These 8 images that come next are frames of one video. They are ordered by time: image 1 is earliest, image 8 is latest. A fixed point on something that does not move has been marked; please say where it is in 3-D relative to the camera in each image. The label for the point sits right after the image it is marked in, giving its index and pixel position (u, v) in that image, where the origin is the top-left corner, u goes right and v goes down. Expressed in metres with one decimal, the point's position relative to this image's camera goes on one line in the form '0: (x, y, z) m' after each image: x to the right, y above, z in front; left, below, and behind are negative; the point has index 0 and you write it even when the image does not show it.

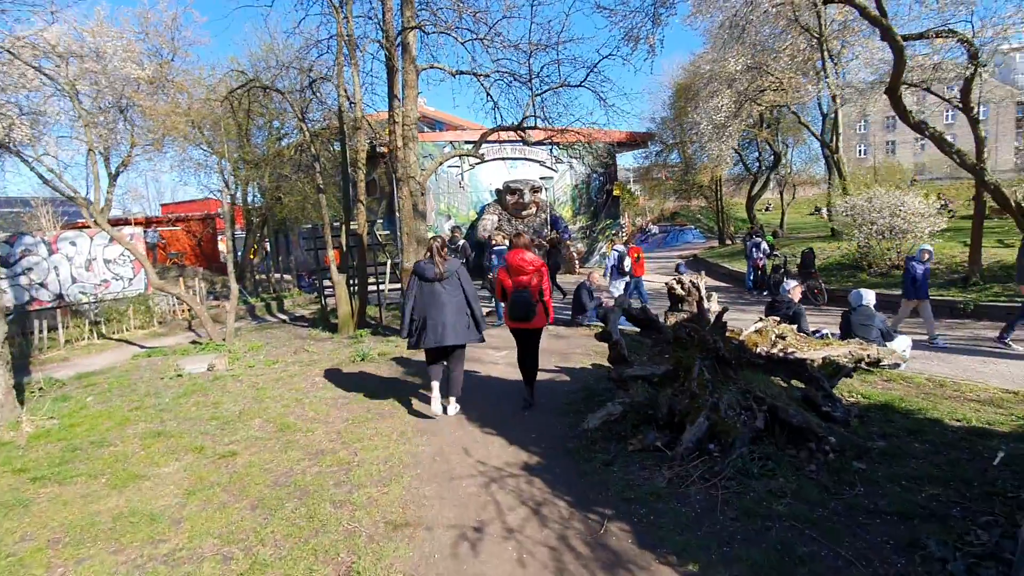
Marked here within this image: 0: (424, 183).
0: (-1.5, +1.8, +8.9) m
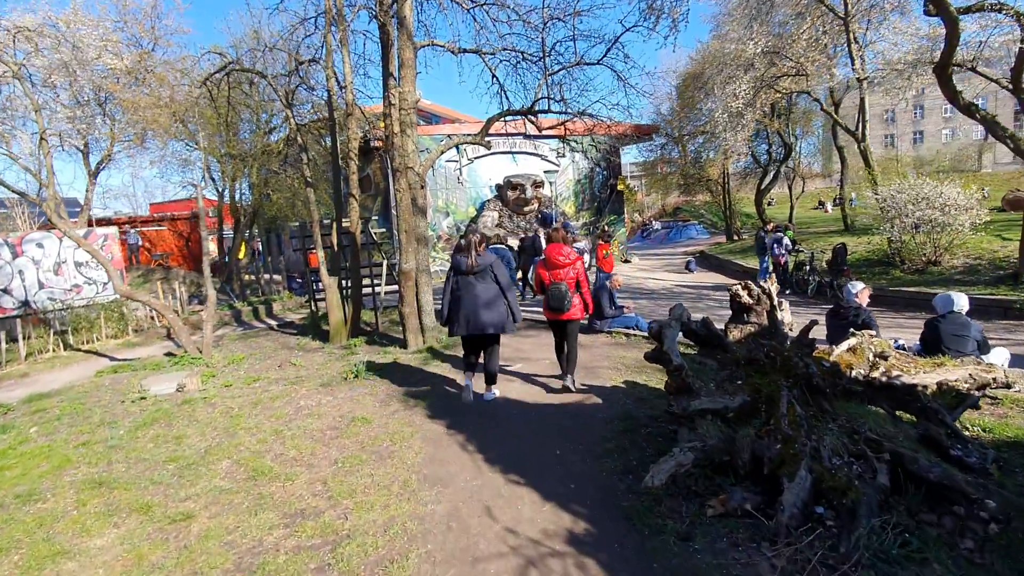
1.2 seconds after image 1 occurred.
0: (-1.4, +1.7, +7.9) m
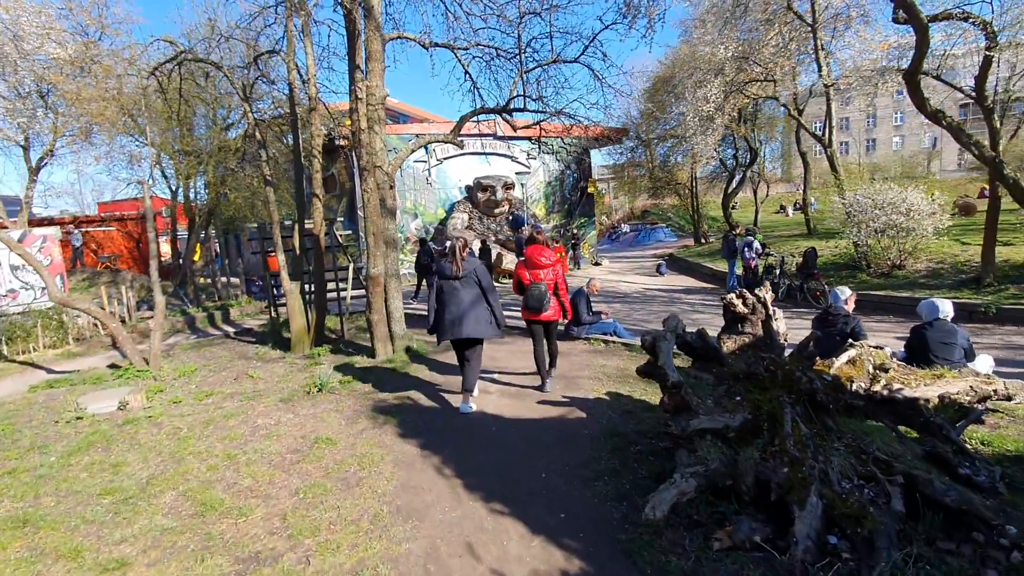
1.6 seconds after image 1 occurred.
0: (-1.7, +1.6, +7.5) m
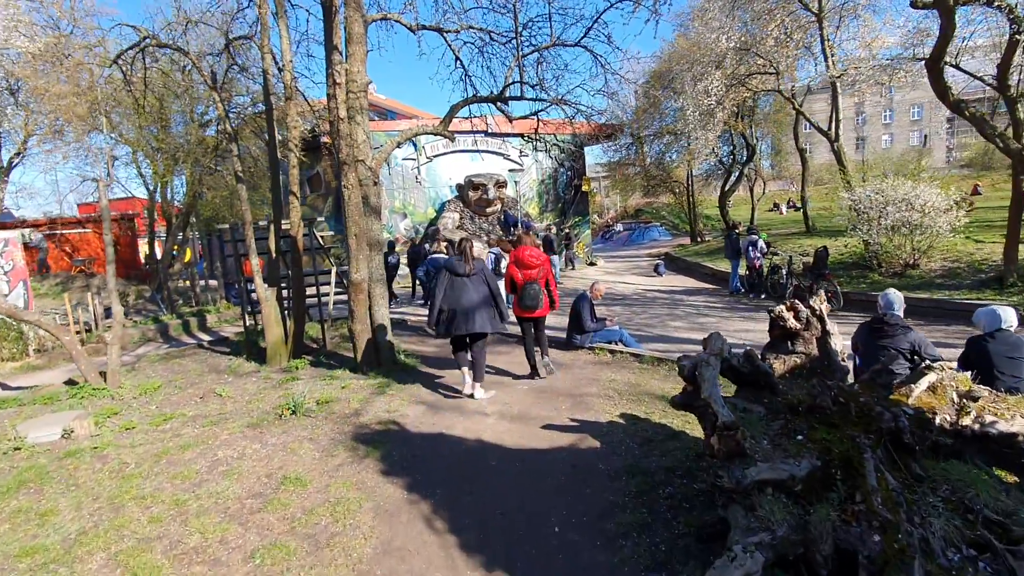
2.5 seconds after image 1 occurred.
0: (-1.8, +1.6, +6.8) m
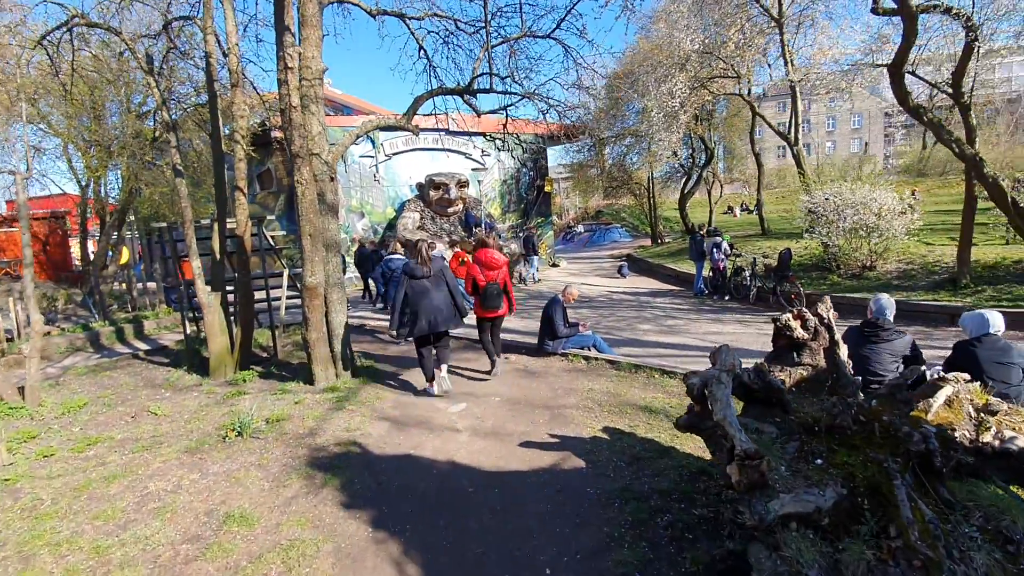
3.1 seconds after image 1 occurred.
0: (-2.2, +1.5, +6.3) m
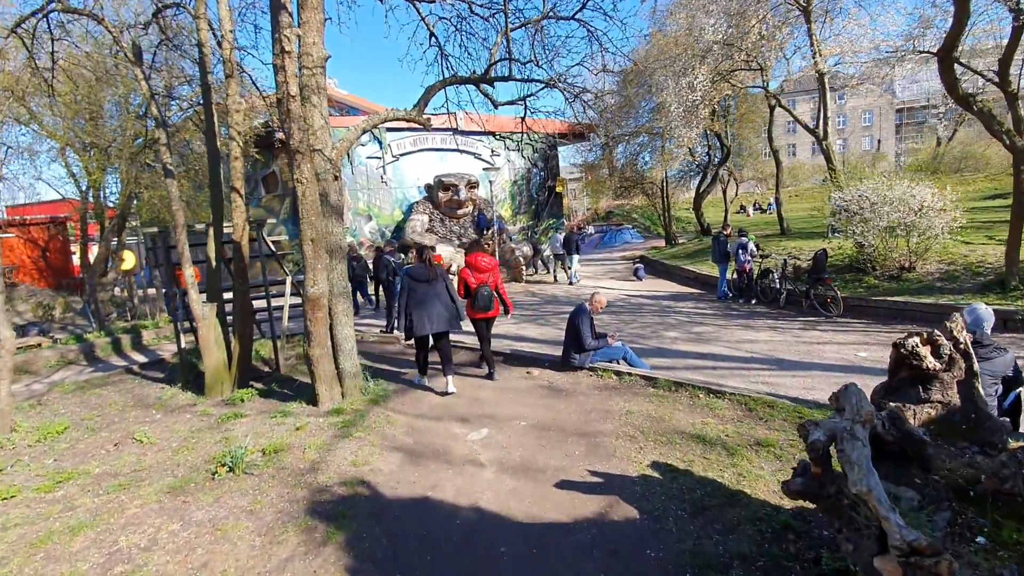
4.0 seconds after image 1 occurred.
0: (-1.9, +1.4, +5.7) m
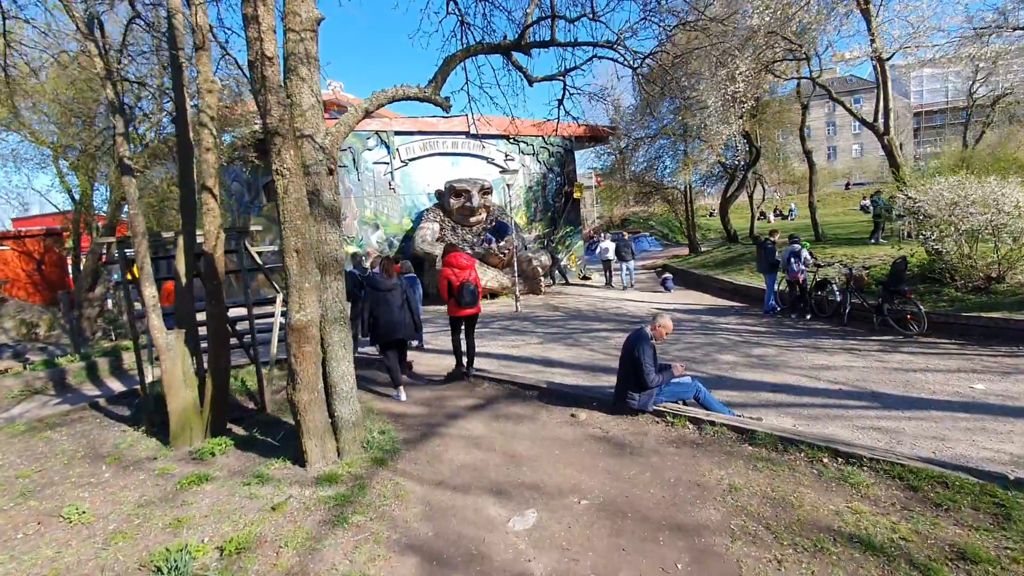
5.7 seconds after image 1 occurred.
0: (-1.5, +1.2, +4.4) m
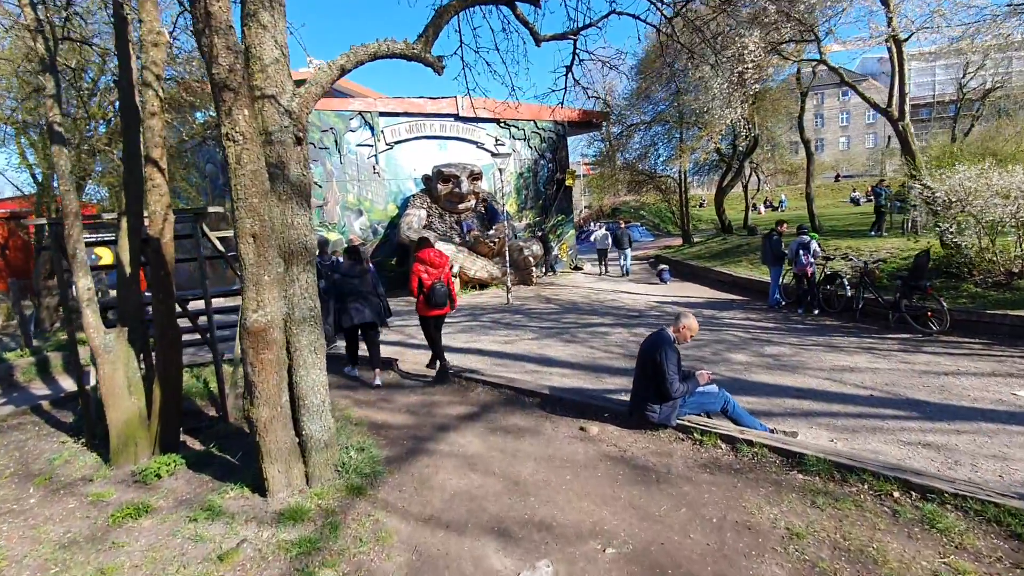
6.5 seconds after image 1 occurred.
0: (-1.5, +1.2, +3.6) m
